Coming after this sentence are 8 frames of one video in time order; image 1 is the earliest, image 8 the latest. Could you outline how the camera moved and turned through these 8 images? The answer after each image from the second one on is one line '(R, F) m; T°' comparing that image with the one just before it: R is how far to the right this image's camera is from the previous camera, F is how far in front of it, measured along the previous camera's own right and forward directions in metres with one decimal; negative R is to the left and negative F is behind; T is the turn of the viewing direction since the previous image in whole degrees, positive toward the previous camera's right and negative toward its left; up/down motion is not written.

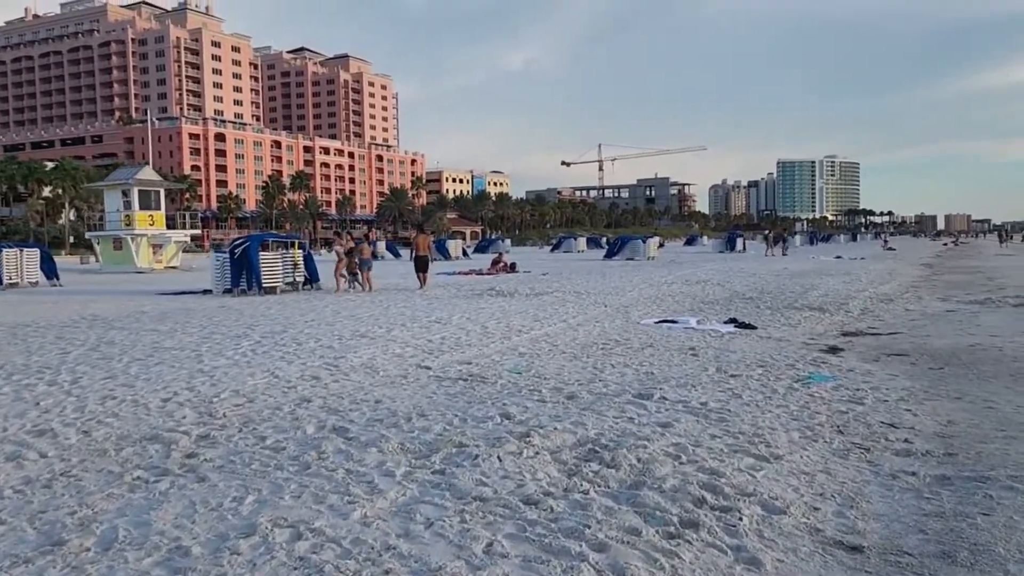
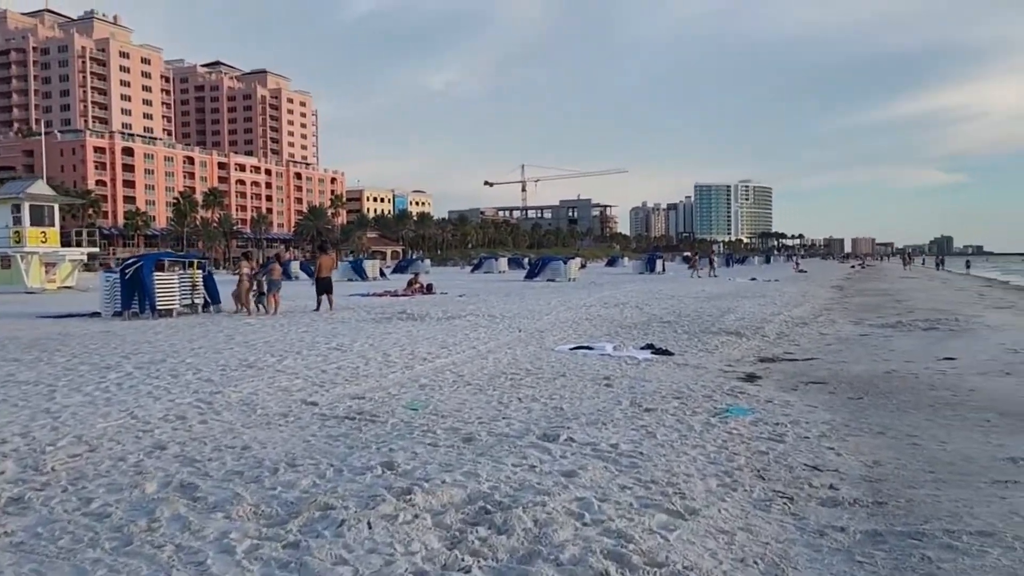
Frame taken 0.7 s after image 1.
(+0.3, +0.8) m; +5°
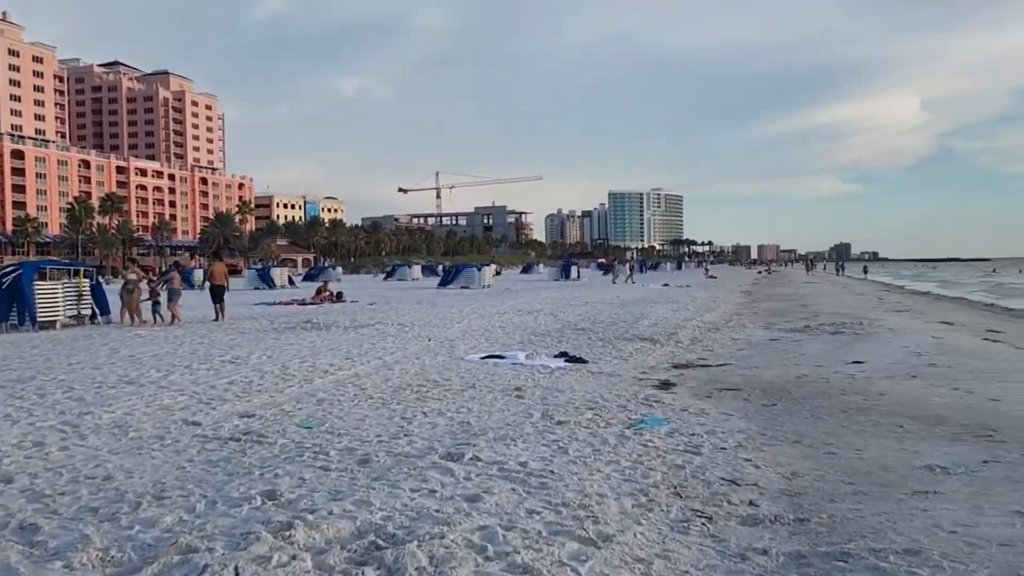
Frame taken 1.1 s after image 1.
(+0.1, +0.5) m; +6°
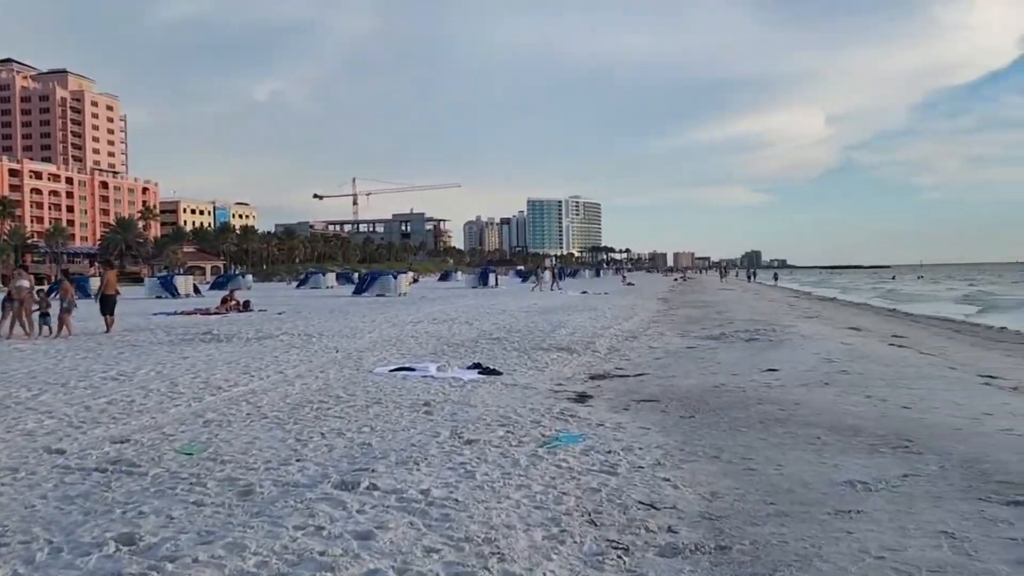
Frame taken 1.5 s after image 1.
(+0.1, +0.5) m; +6°
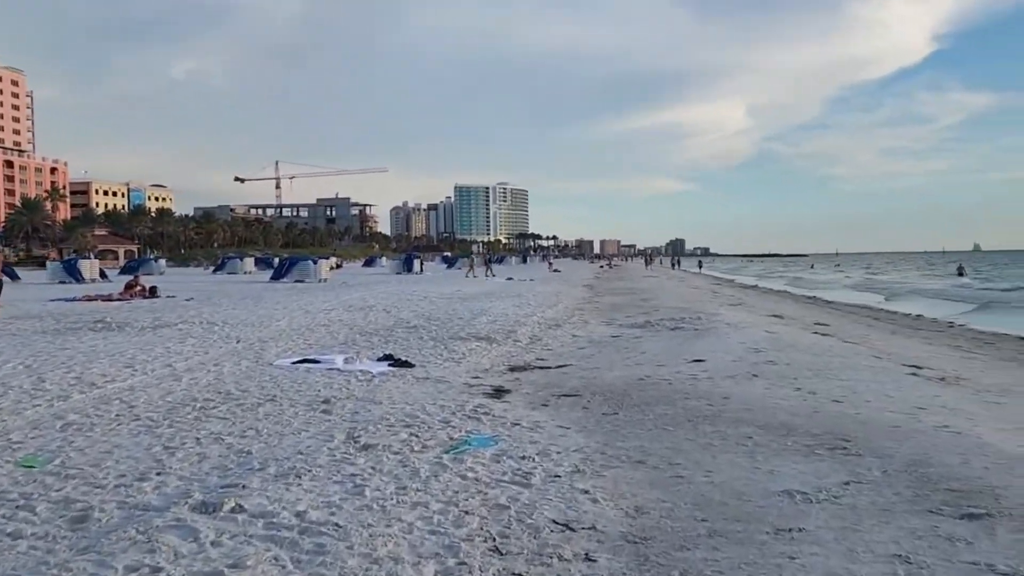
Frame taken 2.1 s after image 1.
(+0.2, +0.8) m; +5°
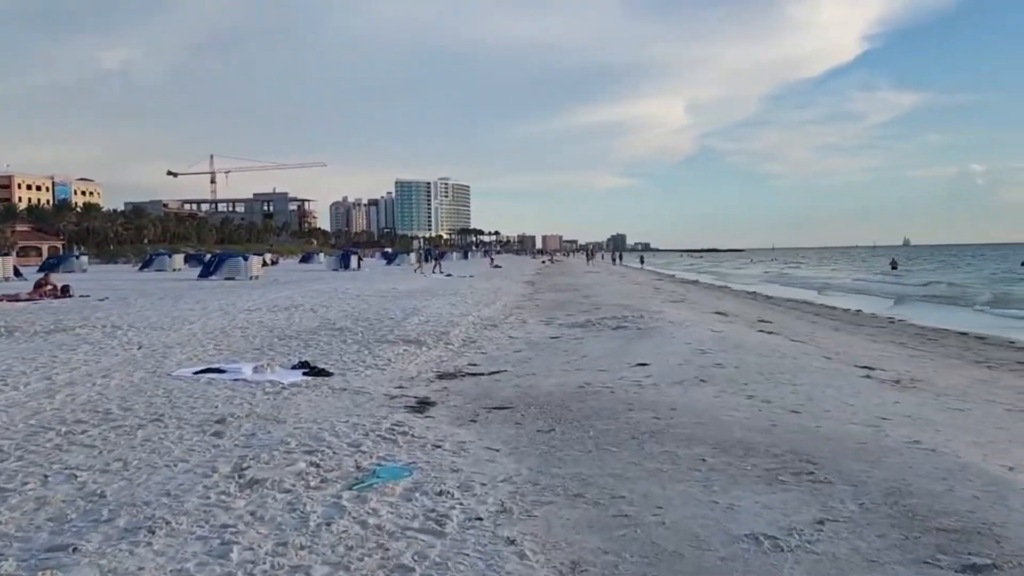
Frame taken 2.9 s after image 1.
(+0.2, +1.0) m; +4°
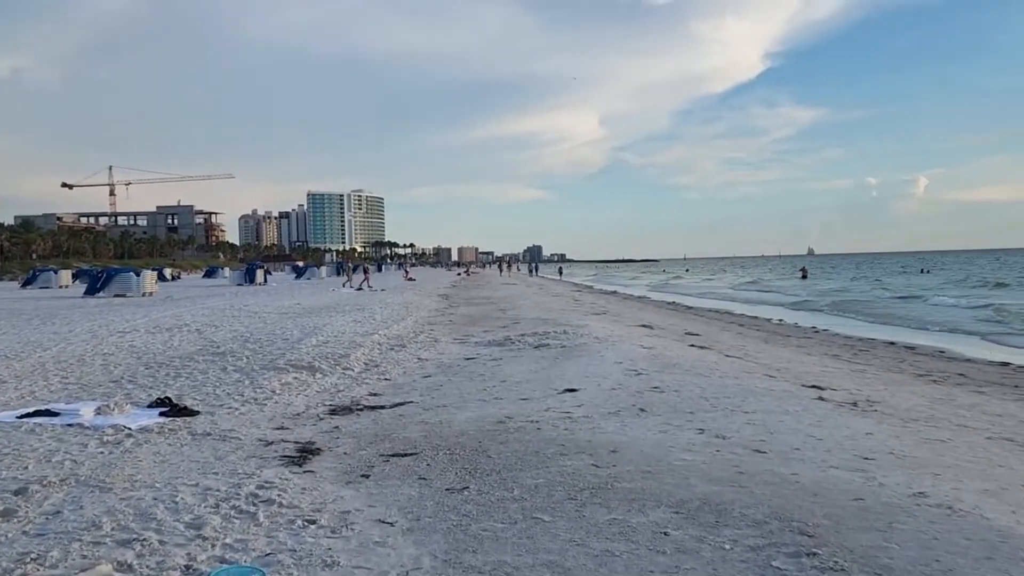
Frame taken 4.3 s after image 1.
(+0.1, +1.6) m; +6°
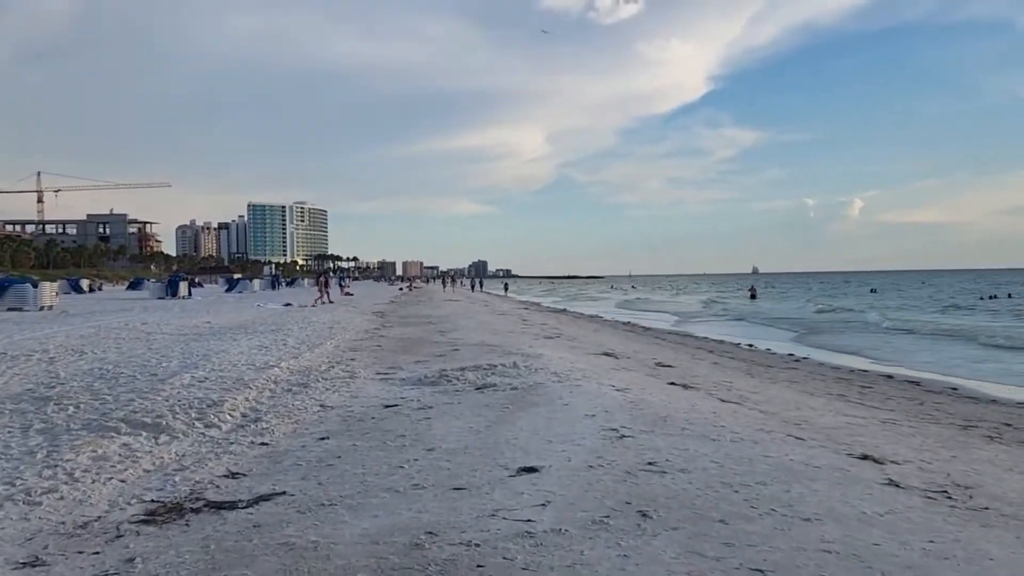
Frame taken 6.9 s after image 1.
(+0.1, +3.2) m; +4°
